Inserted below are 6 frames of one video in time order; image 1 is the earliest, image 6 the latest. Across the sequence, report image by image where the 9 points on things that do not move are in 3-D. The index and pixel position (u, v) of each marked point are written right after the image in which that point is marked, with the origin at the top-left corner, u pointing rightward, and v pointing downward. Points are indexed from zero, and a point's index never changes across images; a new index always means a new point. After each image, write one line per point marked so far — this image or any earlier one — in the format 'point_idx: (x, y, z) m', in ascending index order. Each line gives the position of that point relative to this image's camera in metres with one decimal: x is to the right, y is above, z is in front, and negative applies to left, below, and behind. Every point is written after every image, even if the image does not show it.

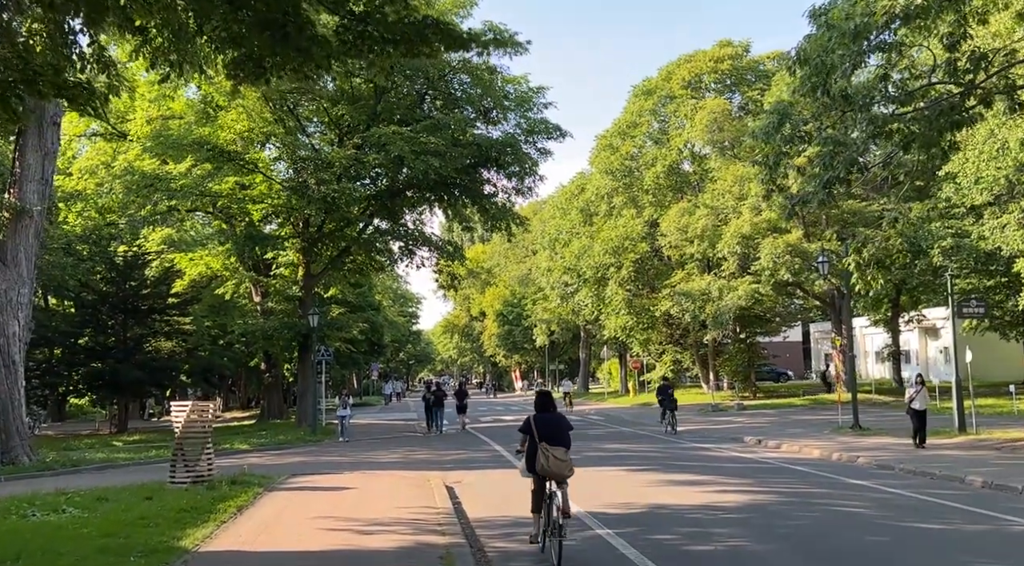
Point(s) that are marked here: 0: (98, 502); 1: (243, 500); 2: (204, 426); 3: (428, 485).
0: (-5.4, -2.9, +14.5) m
1: (-3.5, -2.8, +14.2) m
2: (-4.6, -2.2, +16.6) m
3: (-1.3, -3.1, +16.9) m
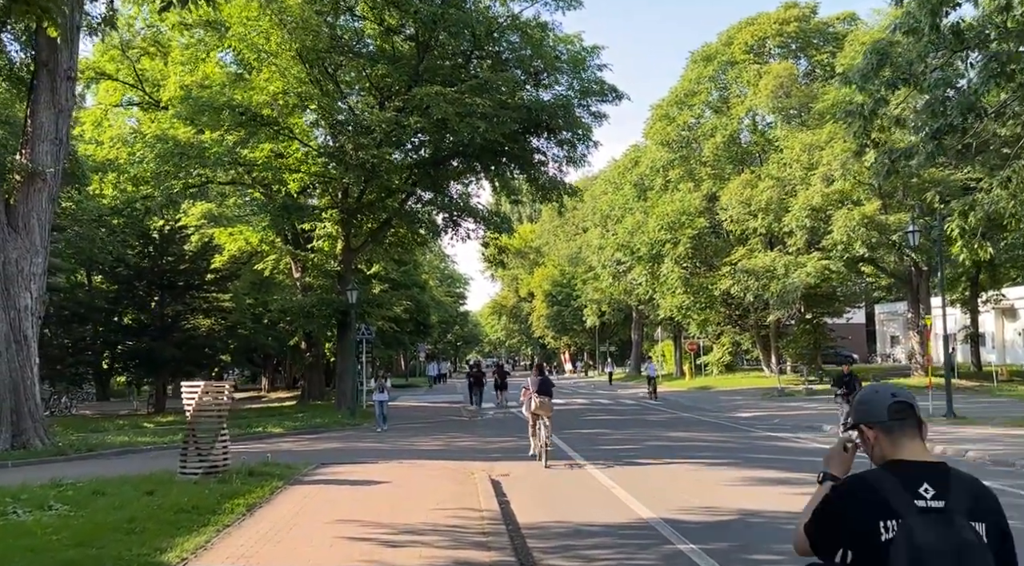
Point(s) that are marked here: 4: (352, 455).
0: (-4.8, -2.4, +12.6) m
1: (-2.8, -2.4, +12.2) m
2: (-3.9, -1.7, +14.6) m
3: (-0.5, -2.6, +14.8) m
4: (-2.8, -3.0, +19.1) m
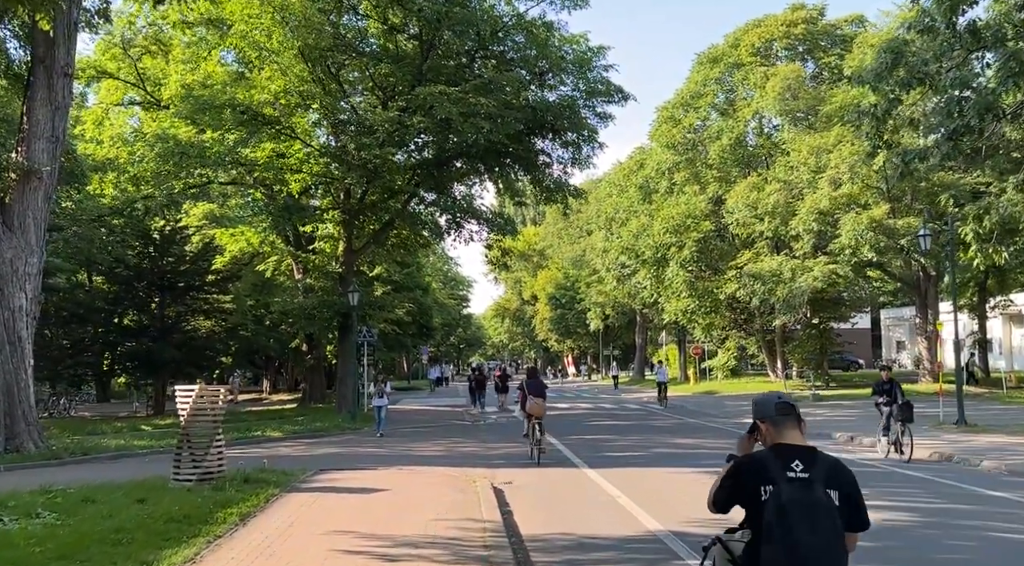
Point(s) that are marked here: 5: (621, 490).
0: (-4.8, -2.4, +12.2) m
1: (-2.8, -2.4, +11.8) m
2: (-3.8, -1.7, +14.2) m
3: (-0.5, -2.7, +14.4) m
4: (-2.7, -3.0, +18.7) m
5: (+1.4, -2.7, +14.3) m
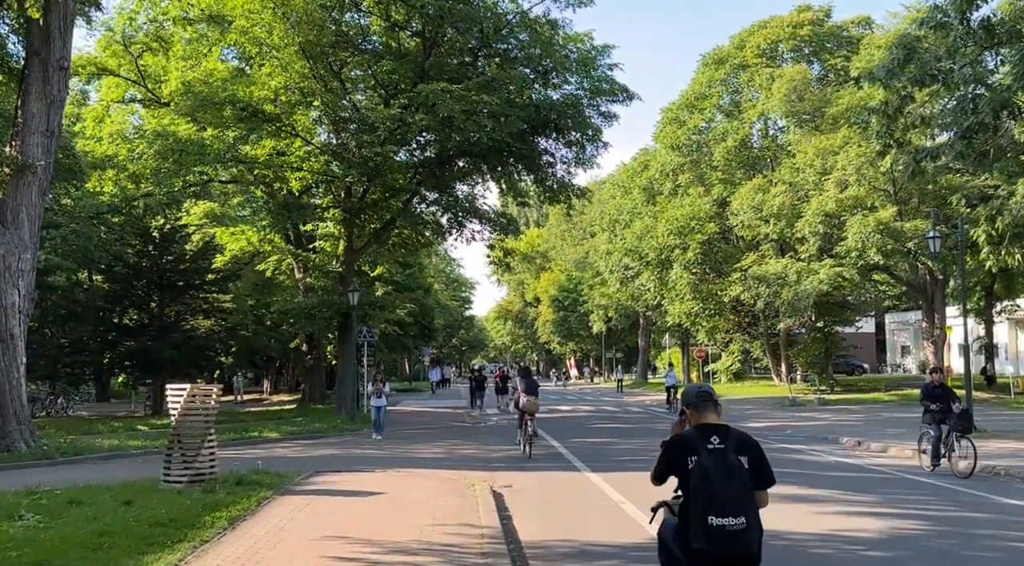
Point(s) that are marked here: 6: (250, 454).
0: (-4.8, -2.4, +11.9) m
1: (-2.8, -2.3, +11.4) m
2: (-3.8, -1.7, +13.9) m
3: (-0.5, -2.7, +14.0) m
4: (-2.7, -3.0, +18.3) m
5: (+1.4, -2.7, +13.9) m
6: (-4.7, -3.0, +19.7) m
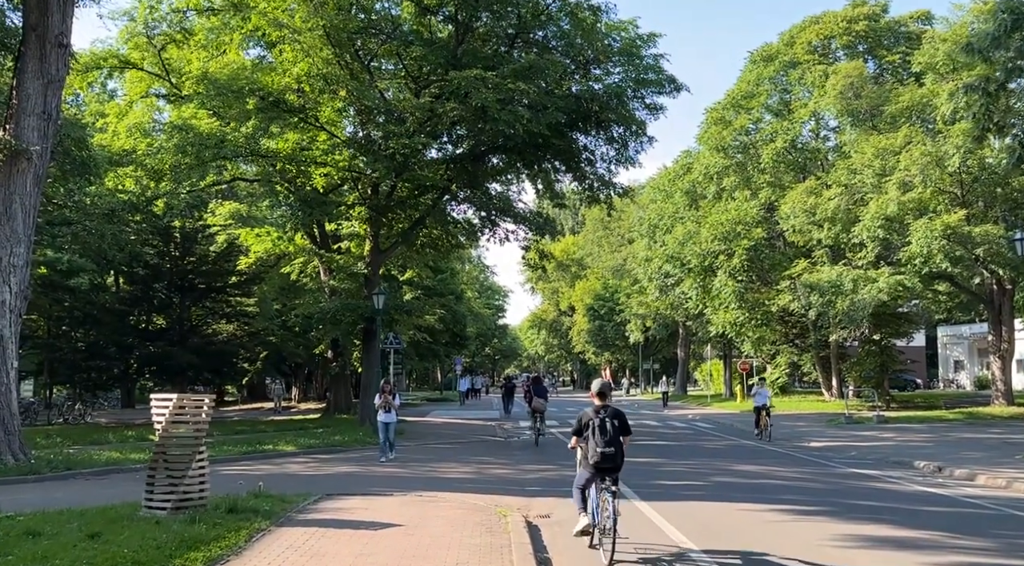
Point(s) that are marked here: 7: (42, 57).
0: (-4.4, -2.3, +10.0) m
1: (-2.5, -2.3, +9.5) m
2: (-3.4, -1.6, +12.0) m
3: (-0.1, -2.6, +12.0) m
4: (-2.2, -2.9, +16.3) m
5: (+1.8, -2.7, +11.8) m
6: (-4.1, -3.0, +17.8) m
7: (-7.9, +3.8, +18.6) m
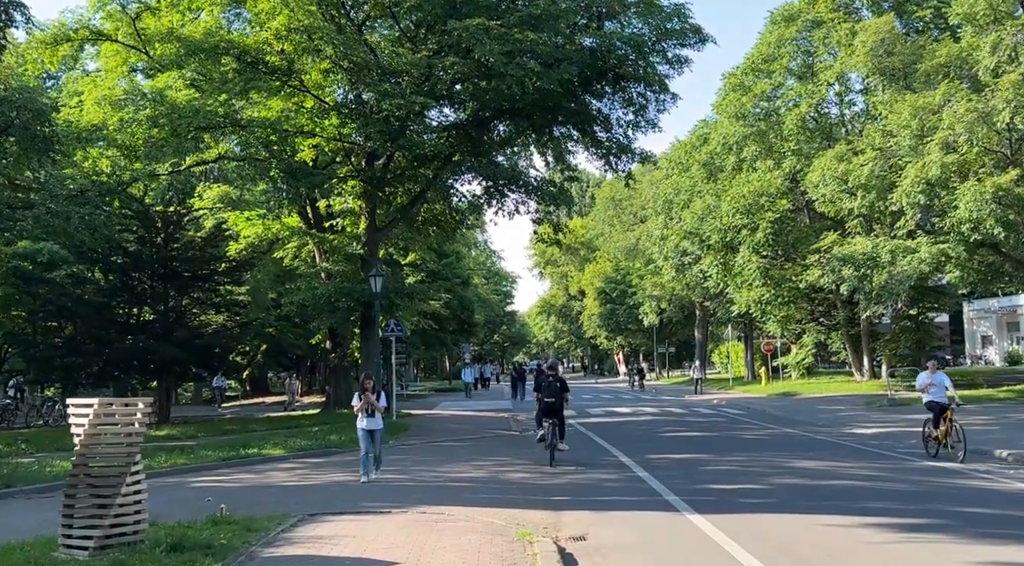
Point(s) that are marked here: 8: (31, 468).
0: (-4.2, -2.1, +7.3) m
1: (-2.3, -2.0, +6.8) m
2: (-3.2, -1.3, +9.3) m
3: (+0.2, -2.3, +9.3) m
4: (-1.9, -2.6, +13.7) m
5: (+2.0, -2.3, +9.1) m
6: (-3.8, -2.7, +15.2) m
7: (-7.8, +4.0, +15.9) m
8: (-7.4, -2.9, +17.0) m
